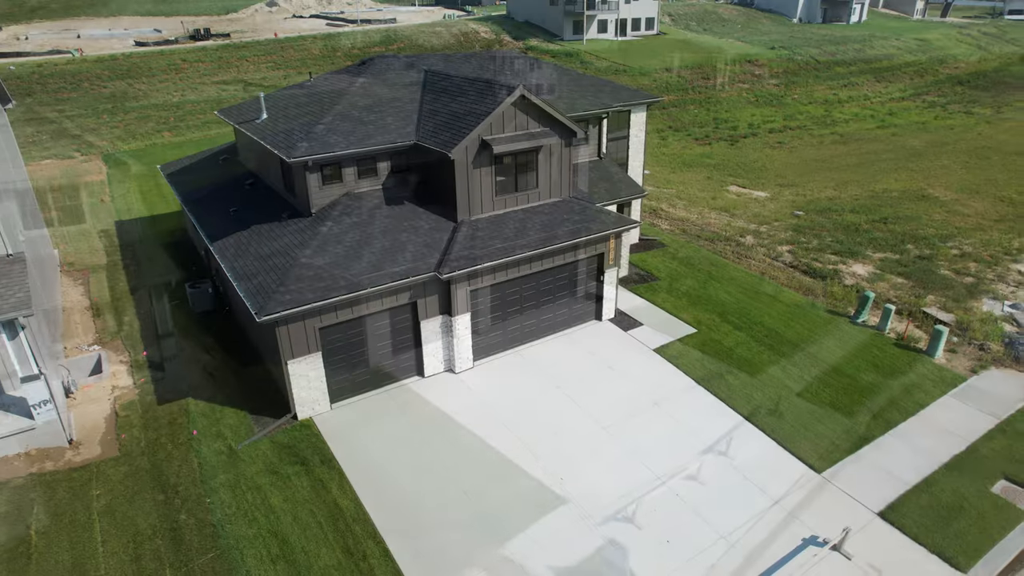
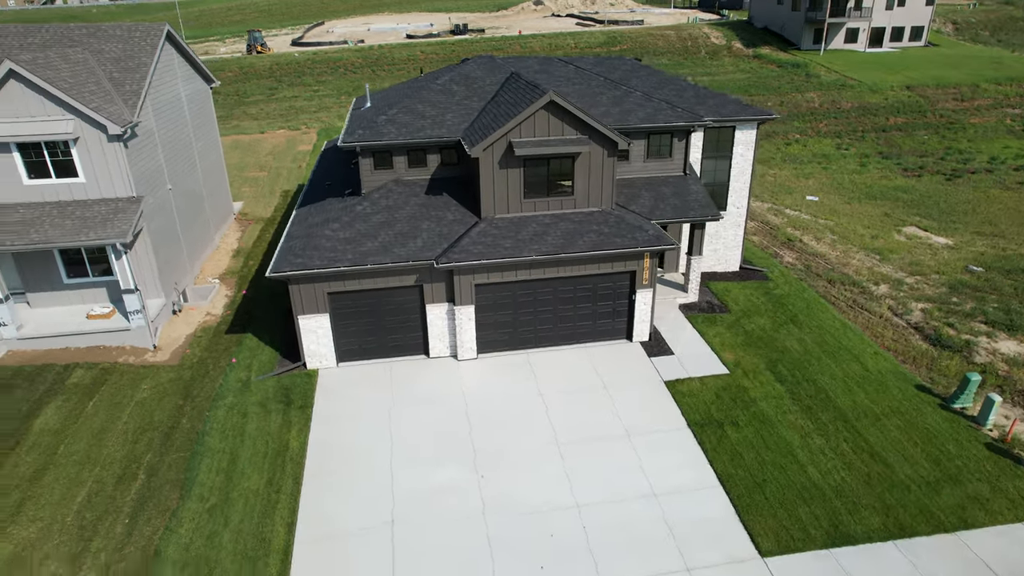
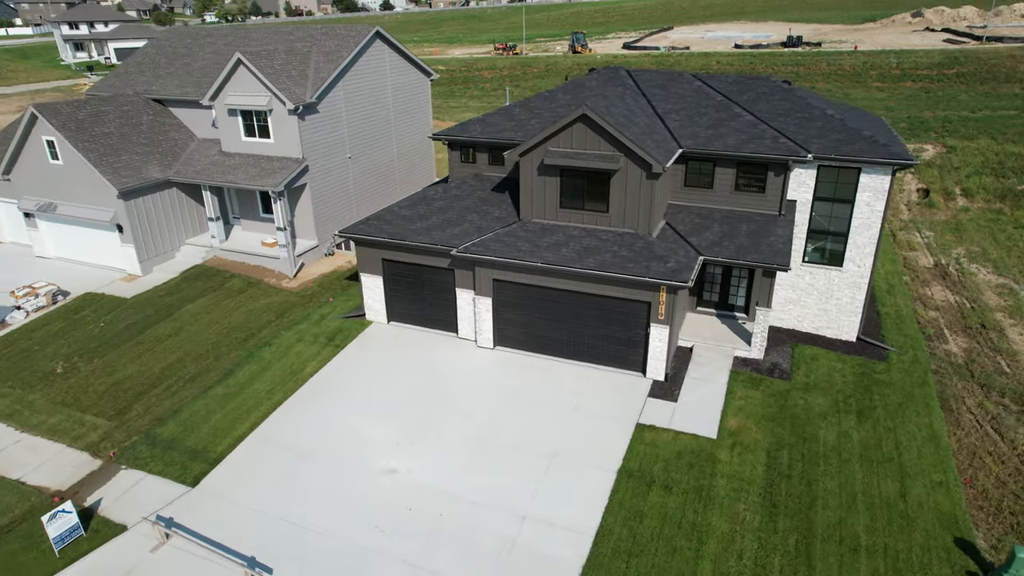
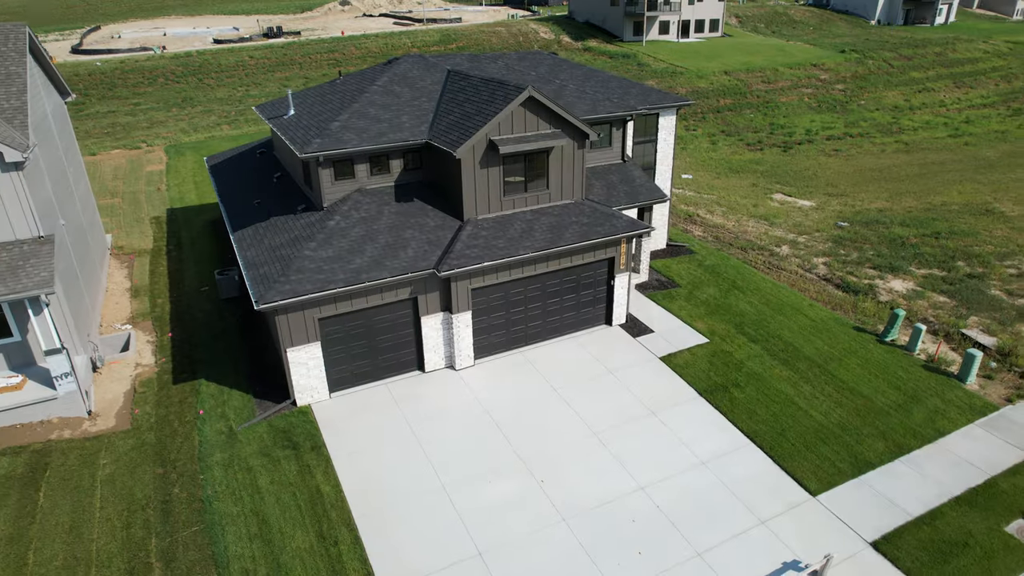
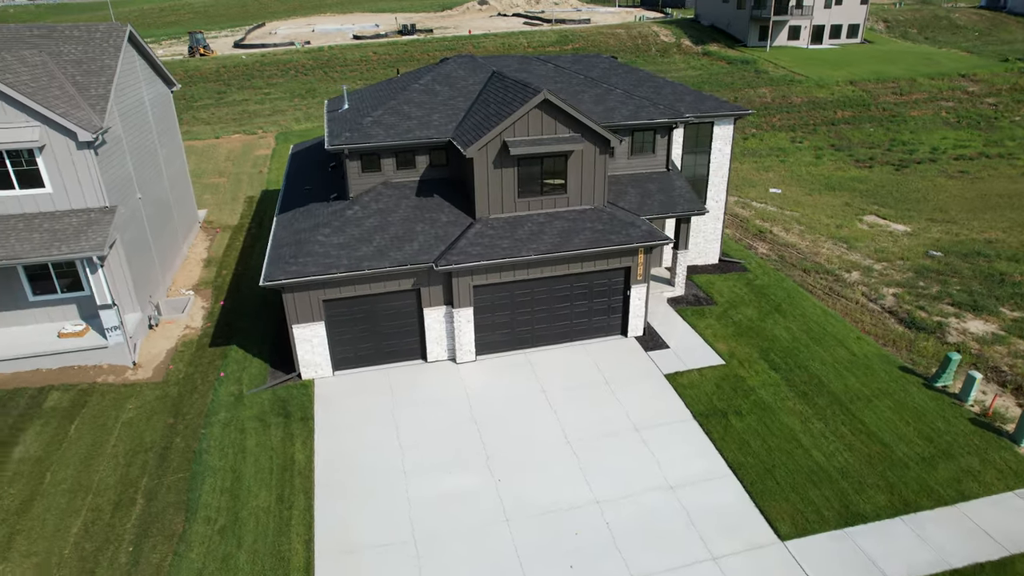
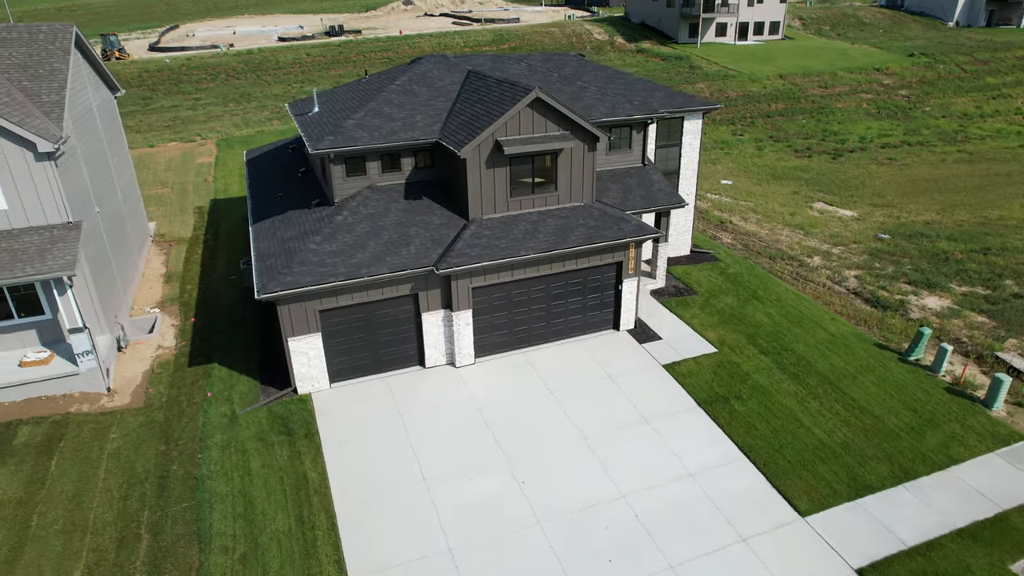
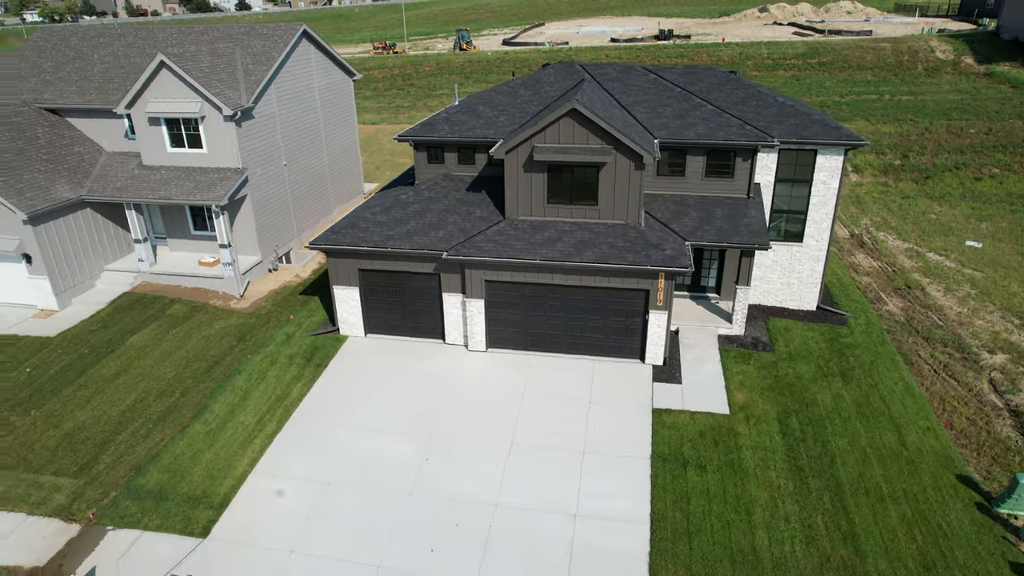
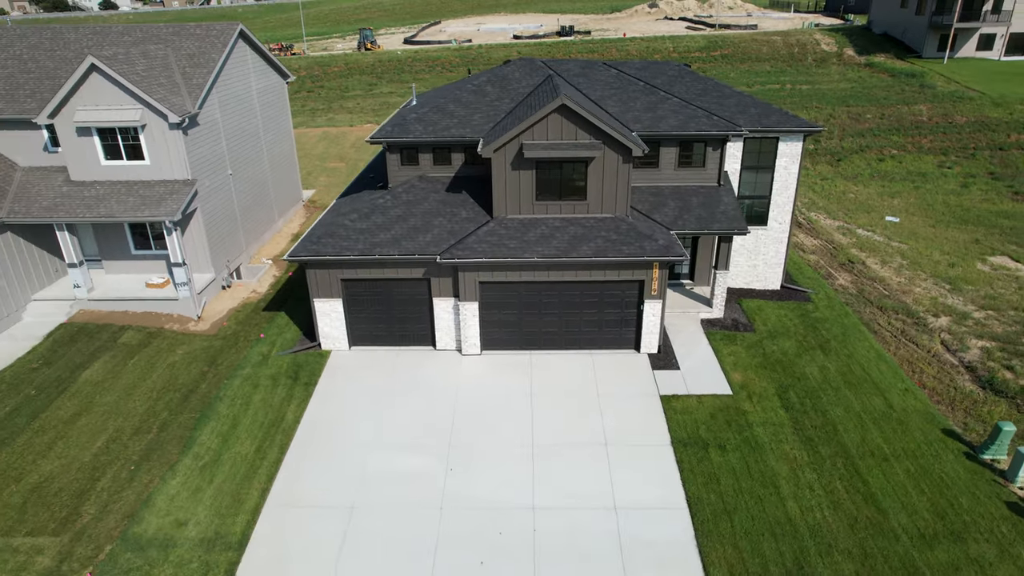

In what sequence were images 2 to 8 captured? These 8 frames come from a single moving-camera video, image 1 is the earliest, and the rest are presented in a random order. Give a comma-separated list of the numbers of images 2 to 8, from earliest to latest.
4, 6, 5, 2, 8, 7, 3
